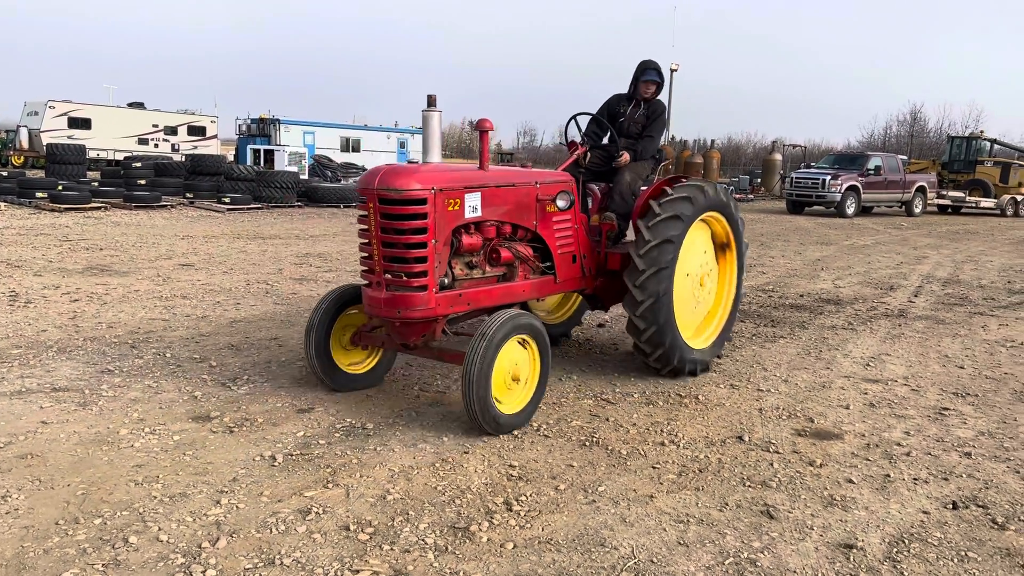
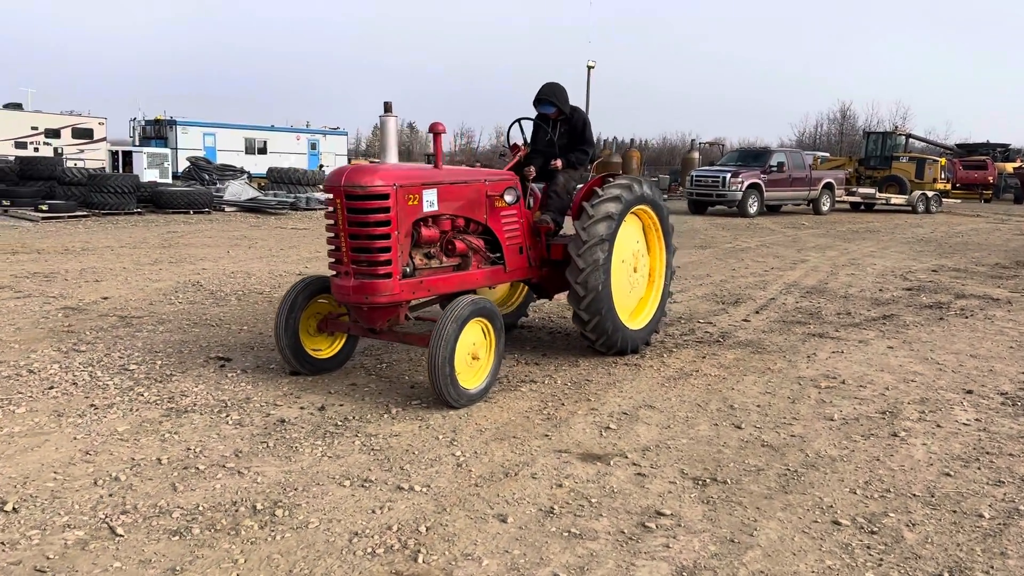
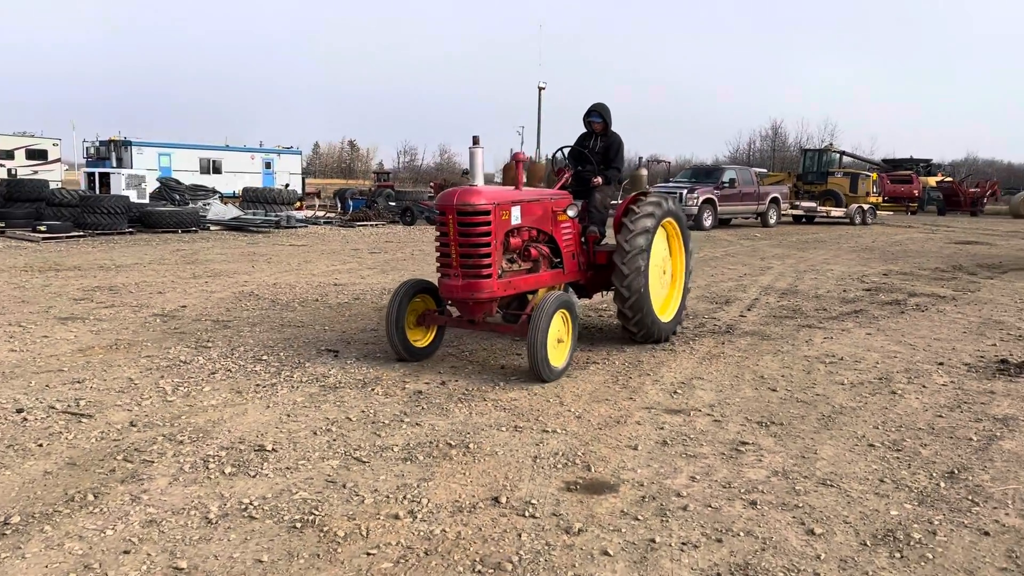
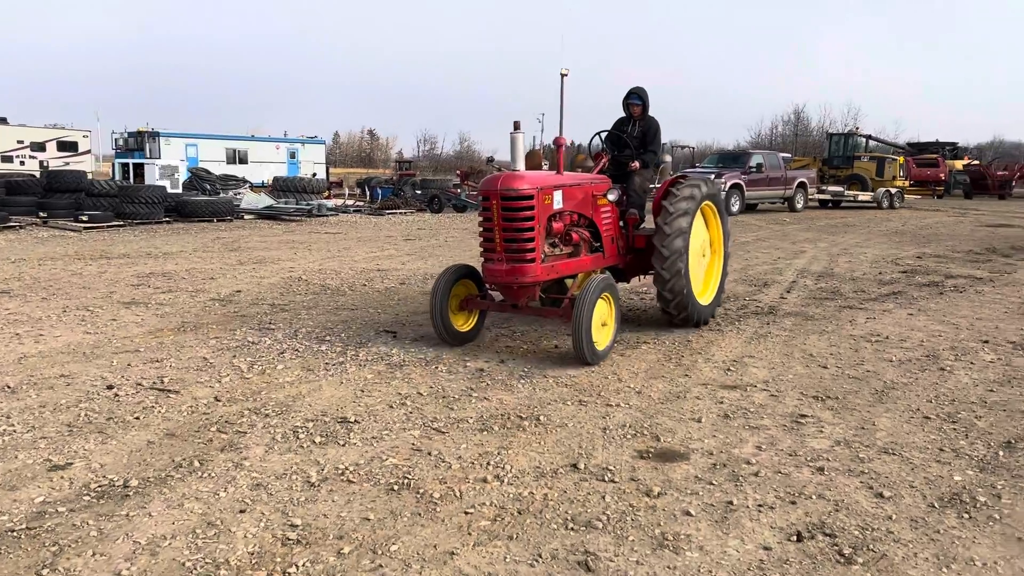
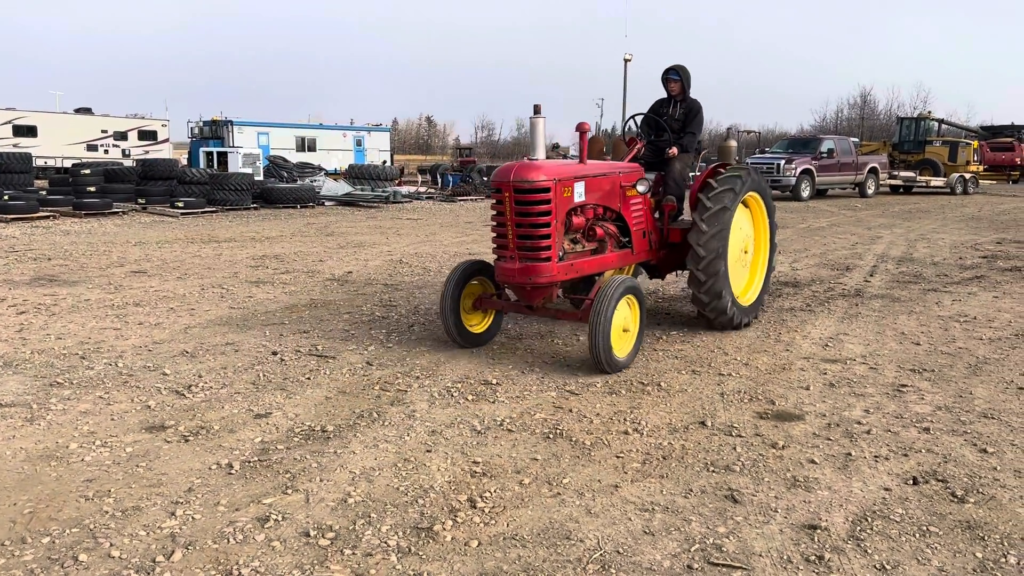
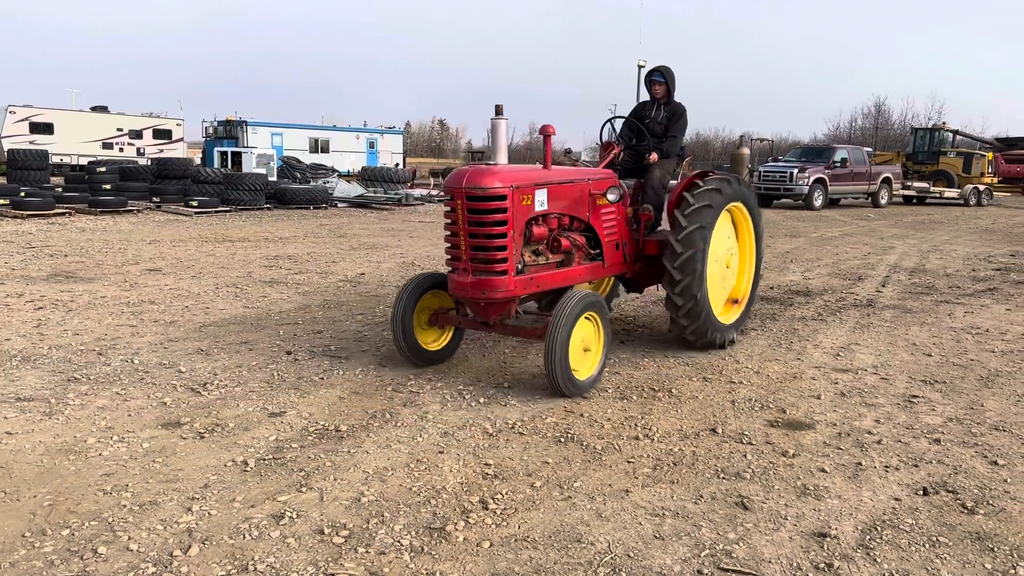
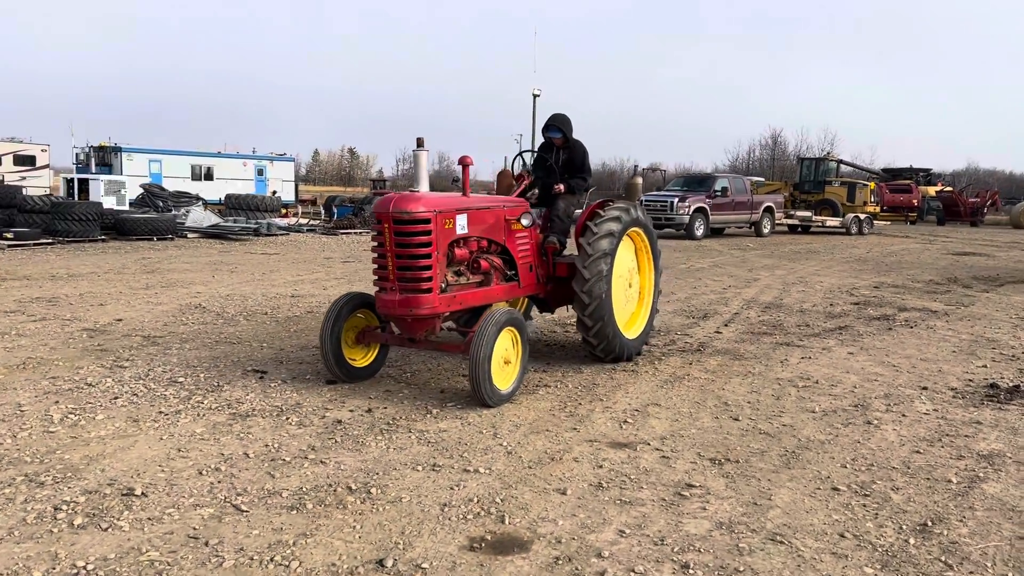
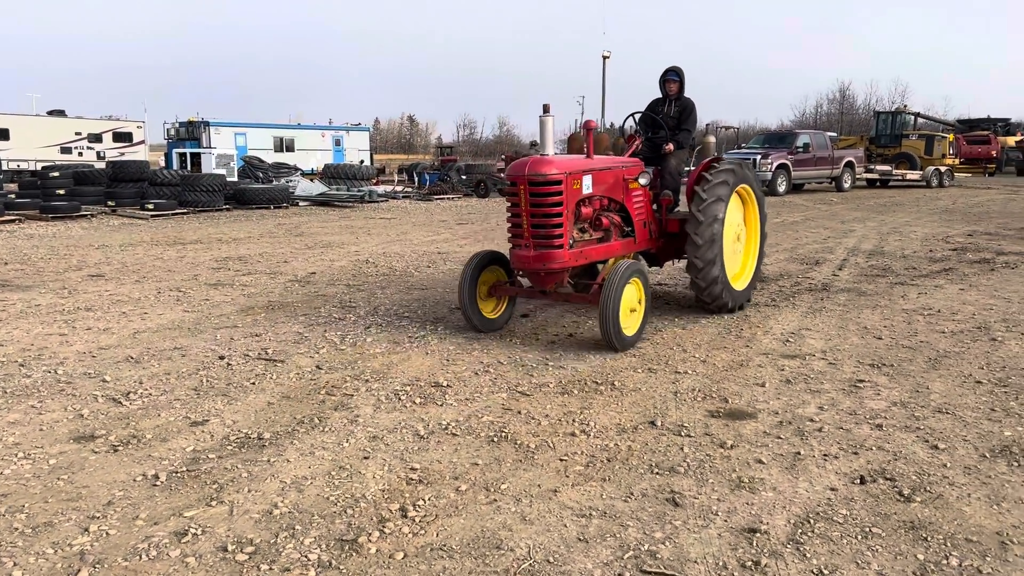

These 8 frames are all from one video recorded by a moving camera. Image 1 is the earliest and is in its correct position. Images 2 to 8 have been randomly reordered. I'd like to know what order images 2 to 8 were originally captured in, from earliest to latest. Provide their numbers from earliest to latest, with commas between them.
6, 5, 8, 4, 3, 7, 2
